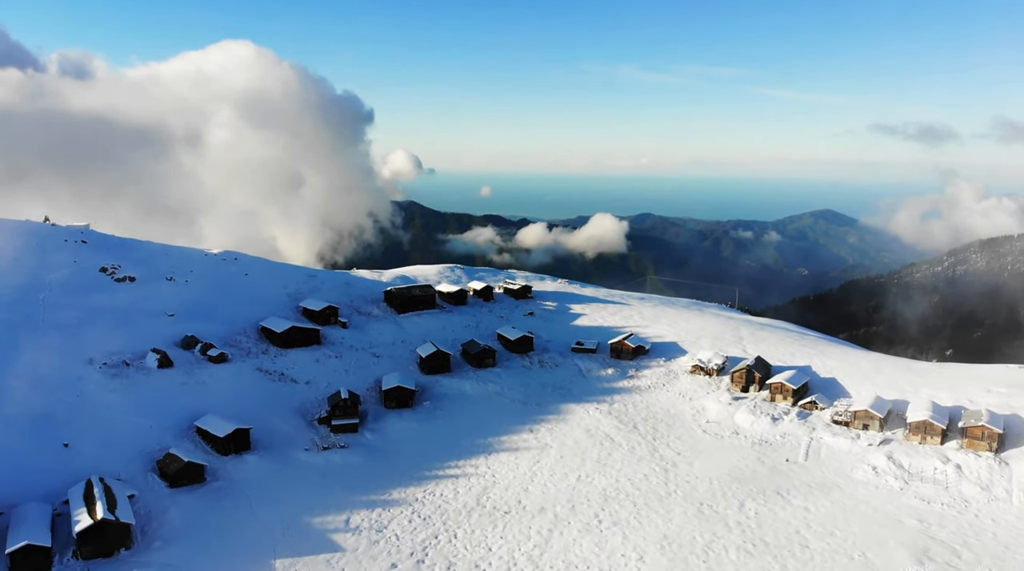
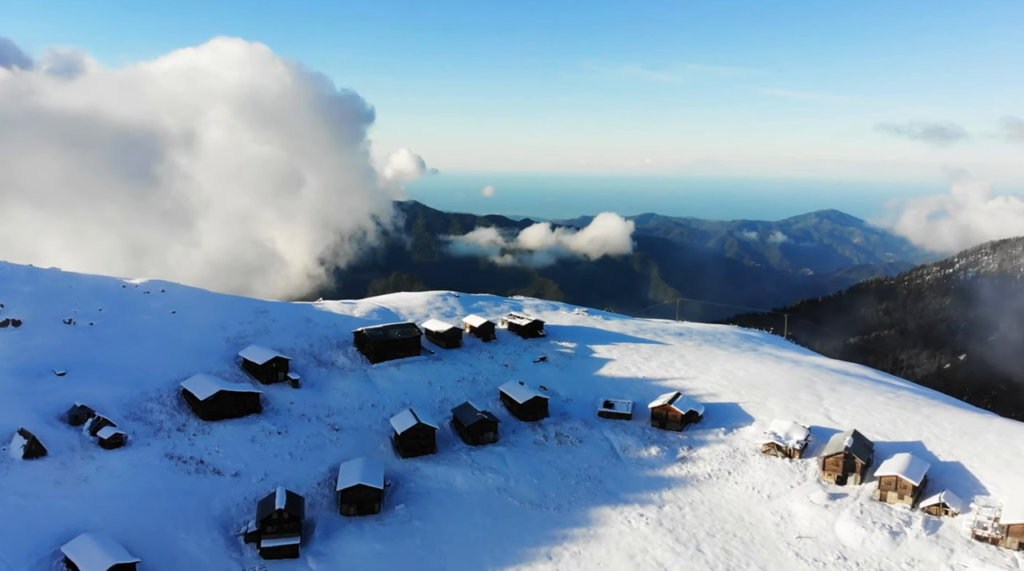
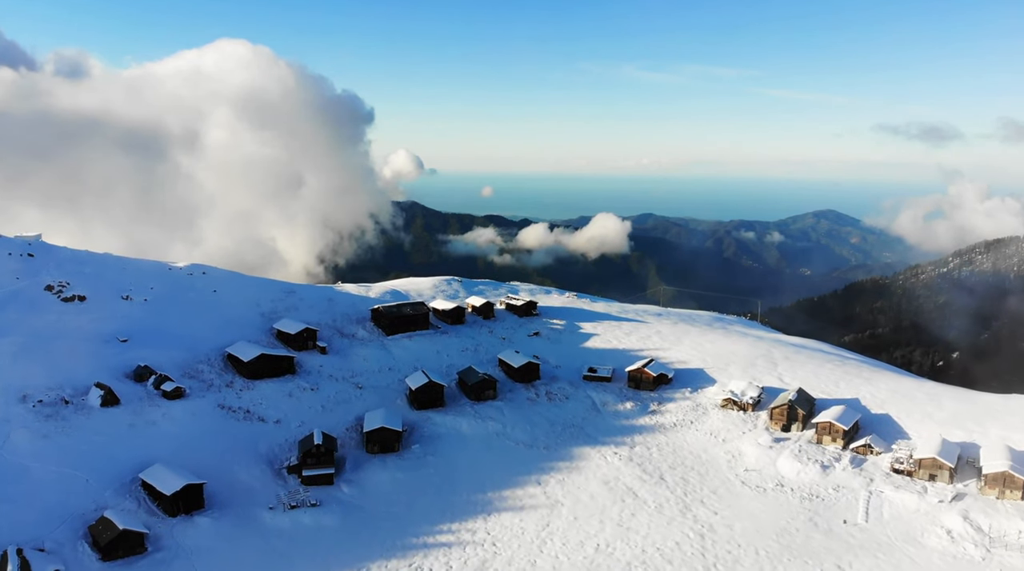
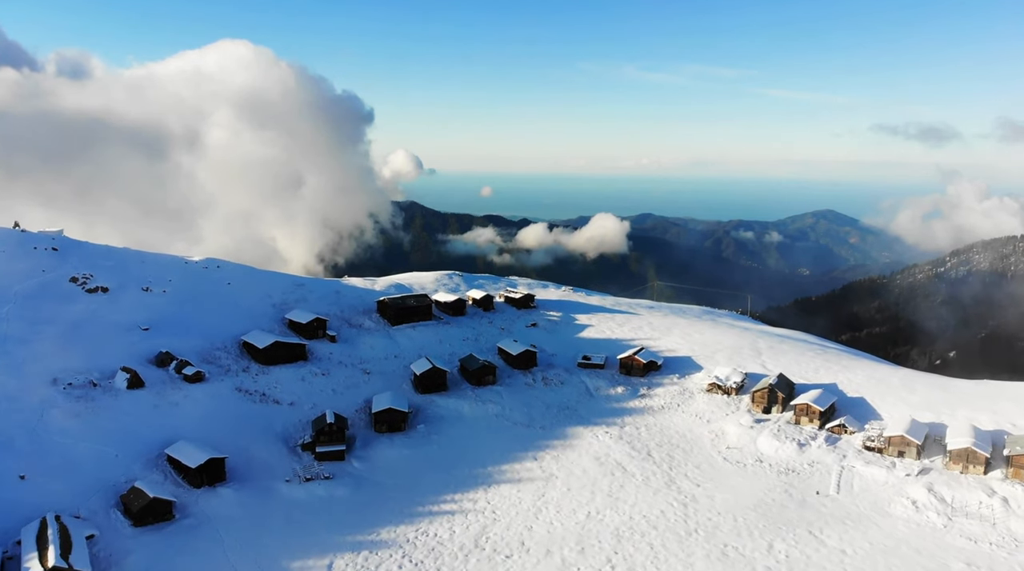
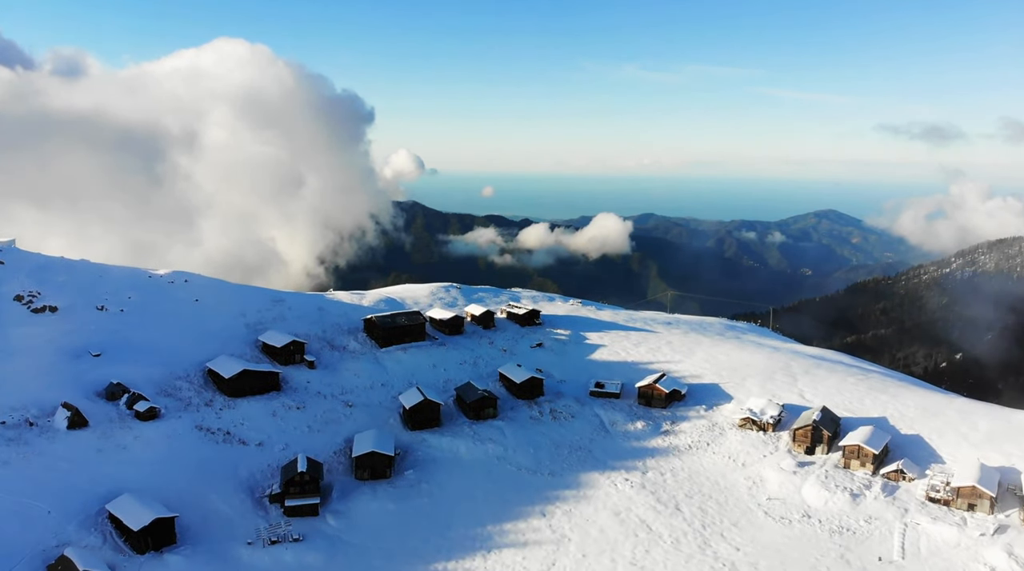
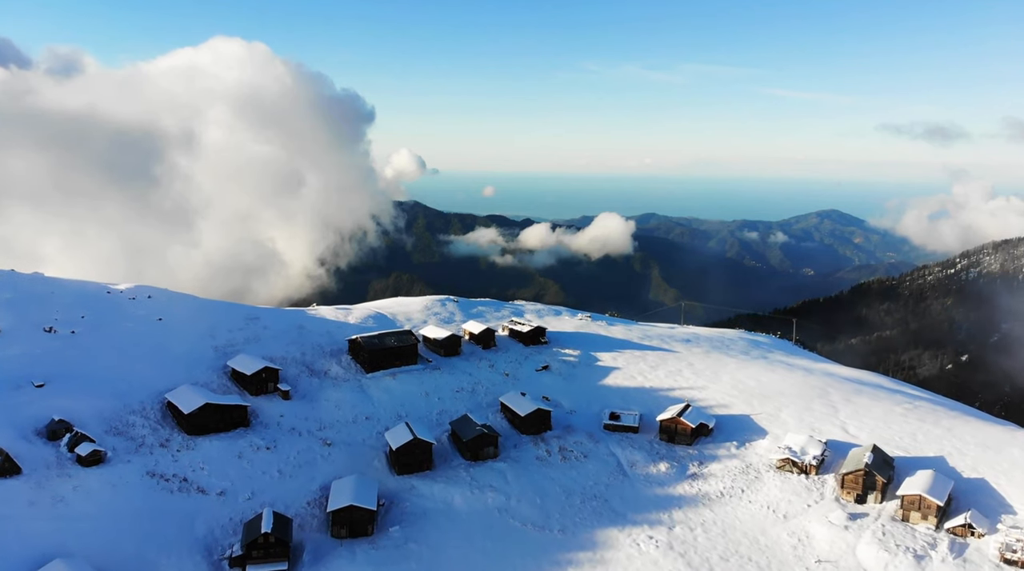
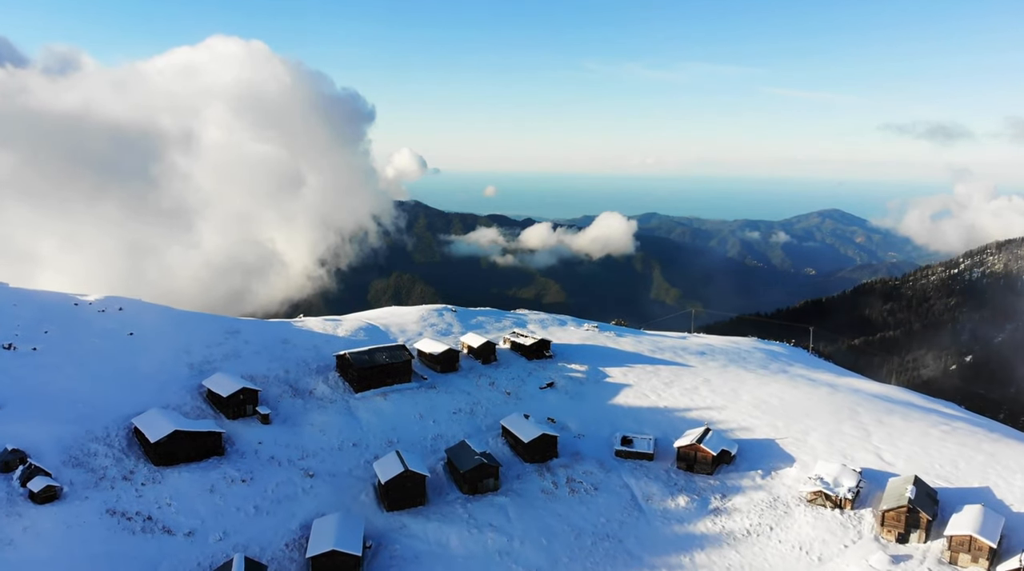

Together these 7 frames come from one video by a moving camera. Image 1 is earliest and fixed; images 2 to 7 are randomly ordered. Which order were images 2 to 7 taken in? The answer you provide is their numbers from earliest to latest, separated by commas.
4, 3, 5, 2, 6, 7
